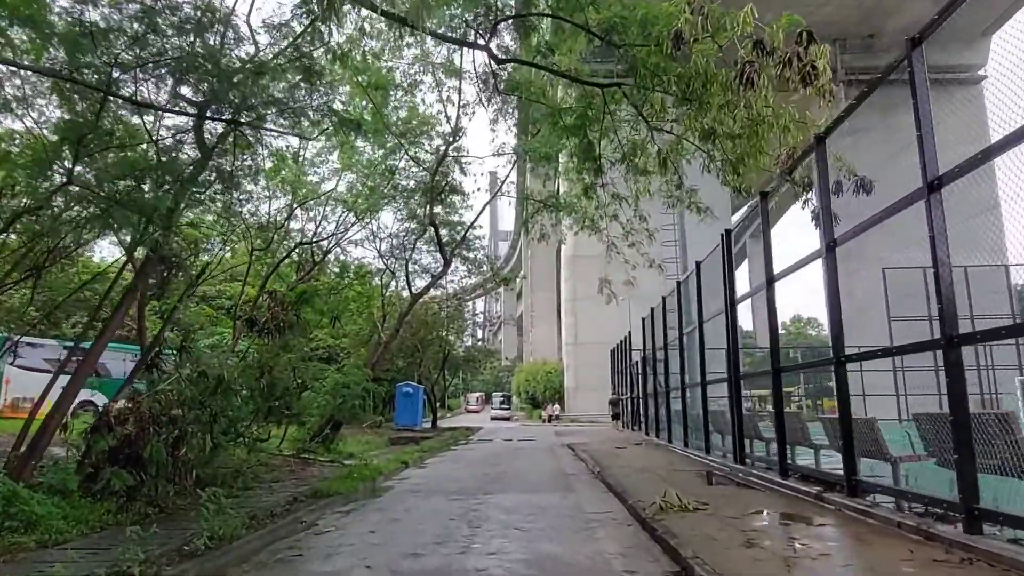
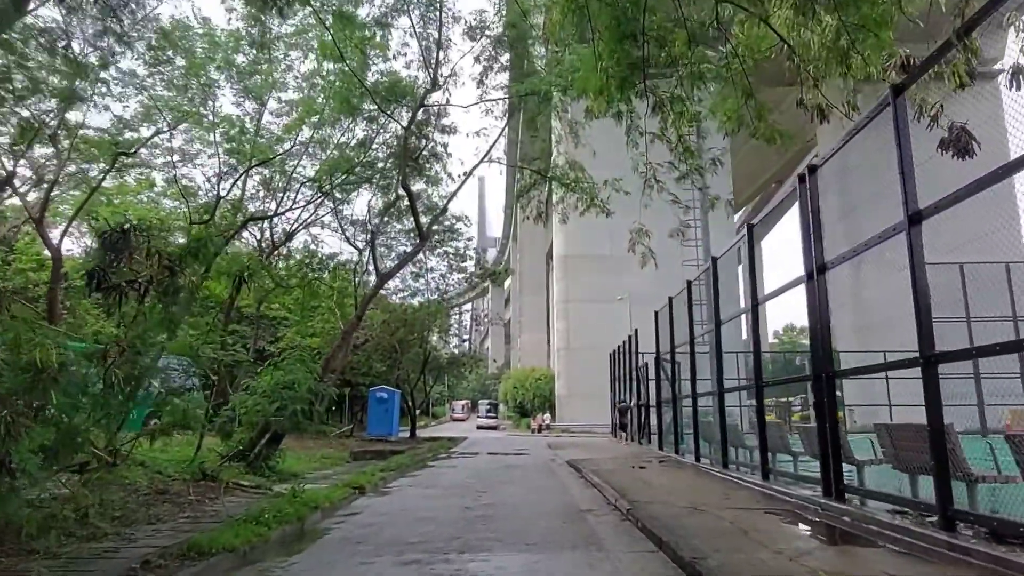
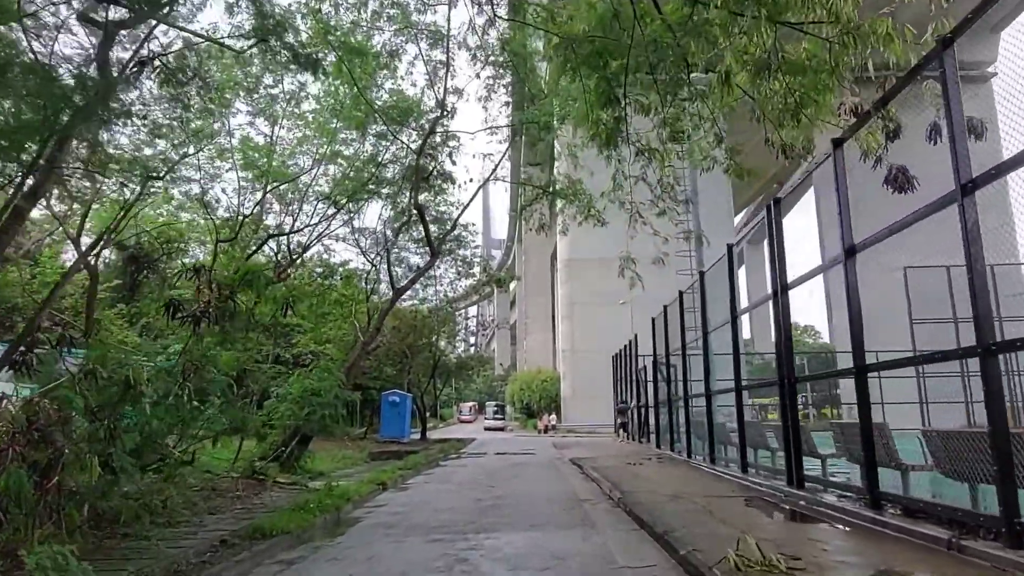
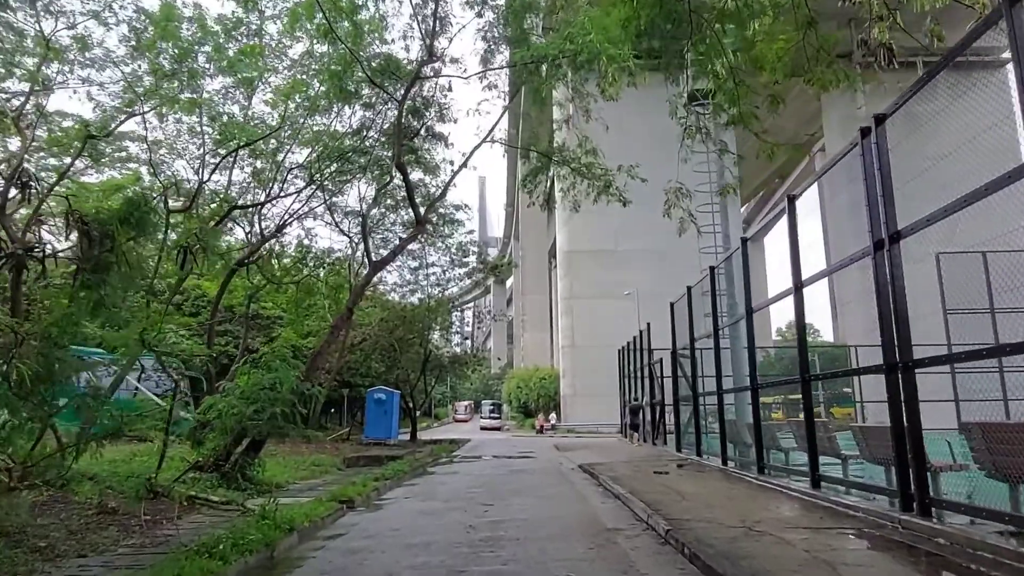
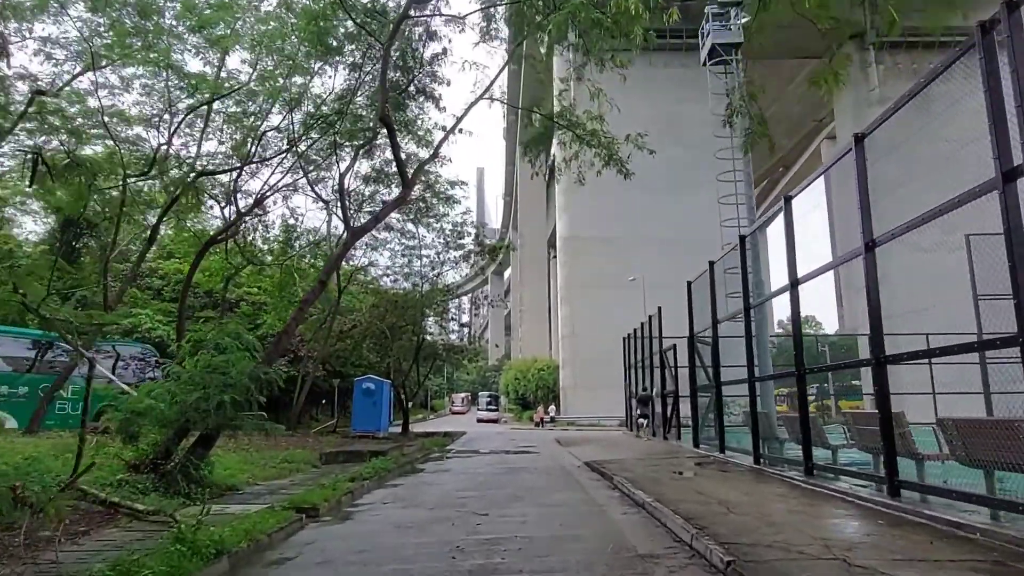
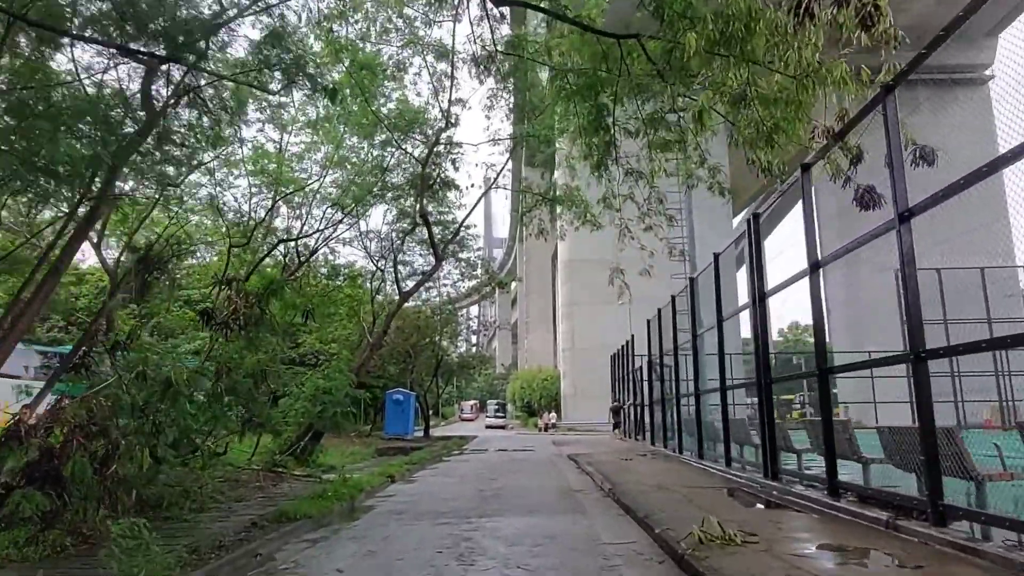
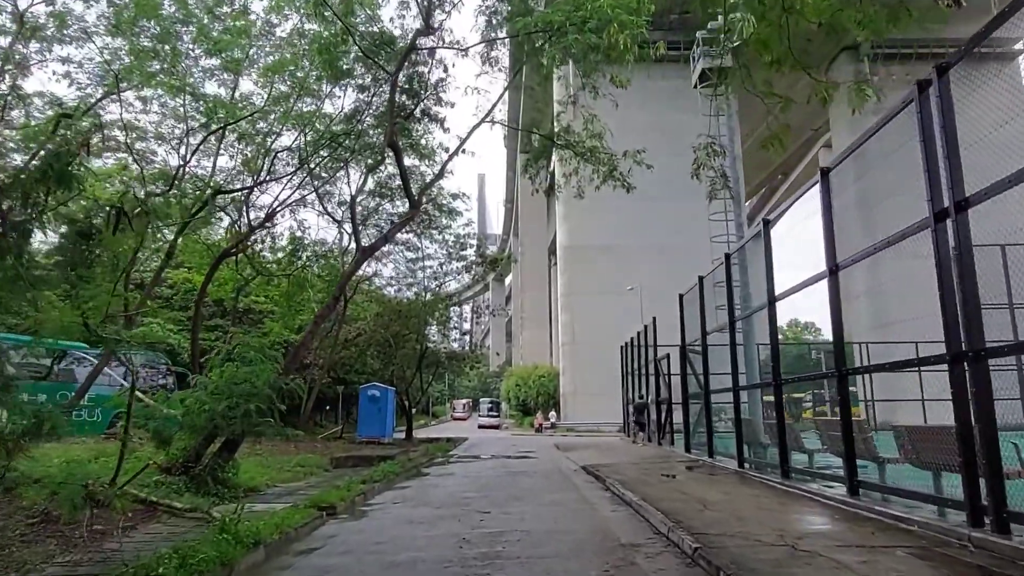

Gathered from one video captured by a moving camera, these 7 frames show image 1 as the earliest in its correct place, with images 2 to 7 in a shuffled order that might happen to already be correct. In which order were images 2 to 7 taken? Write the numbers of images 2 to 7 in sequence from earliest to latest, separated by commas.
6, 3, 2, 4, 7, 5
